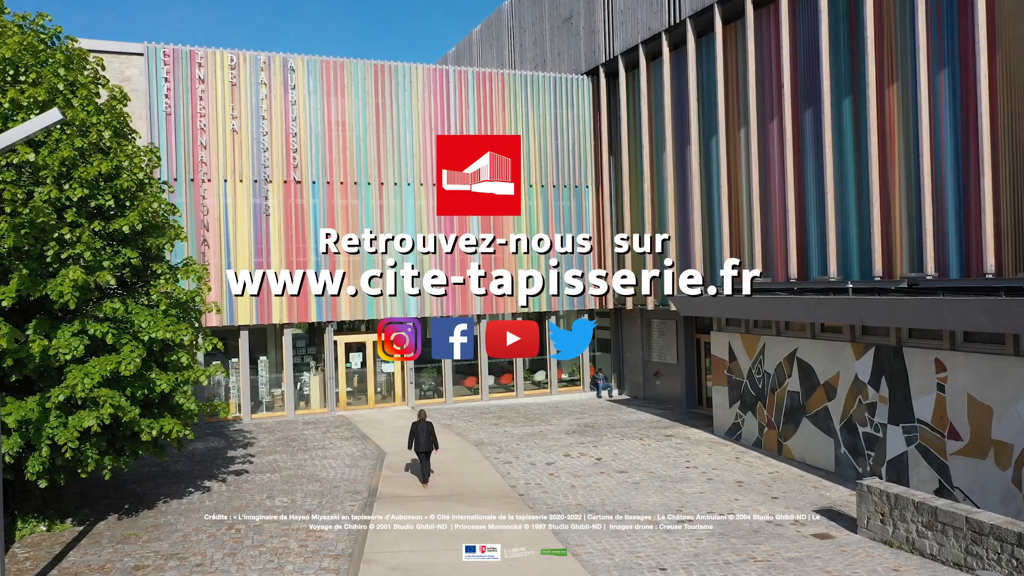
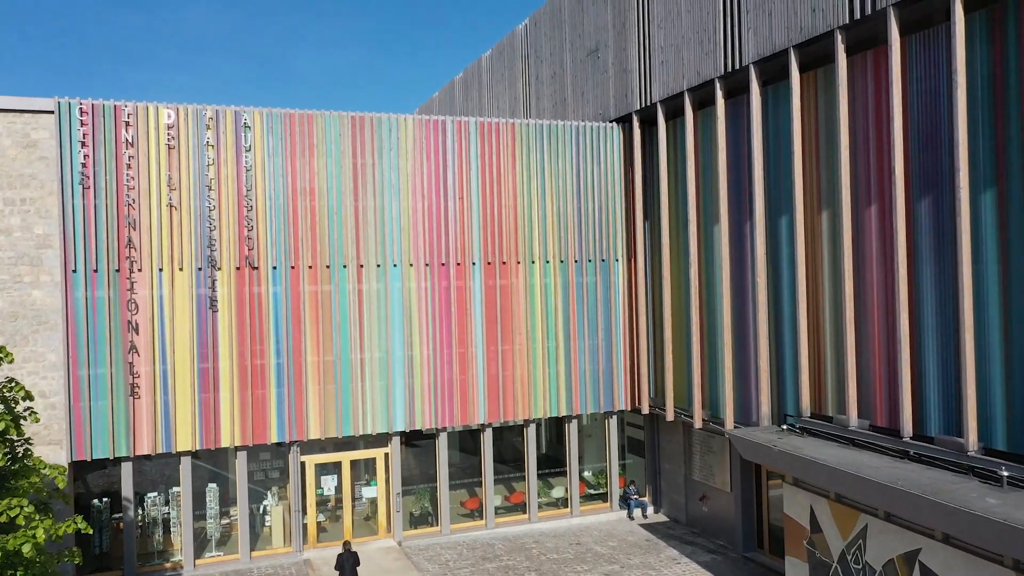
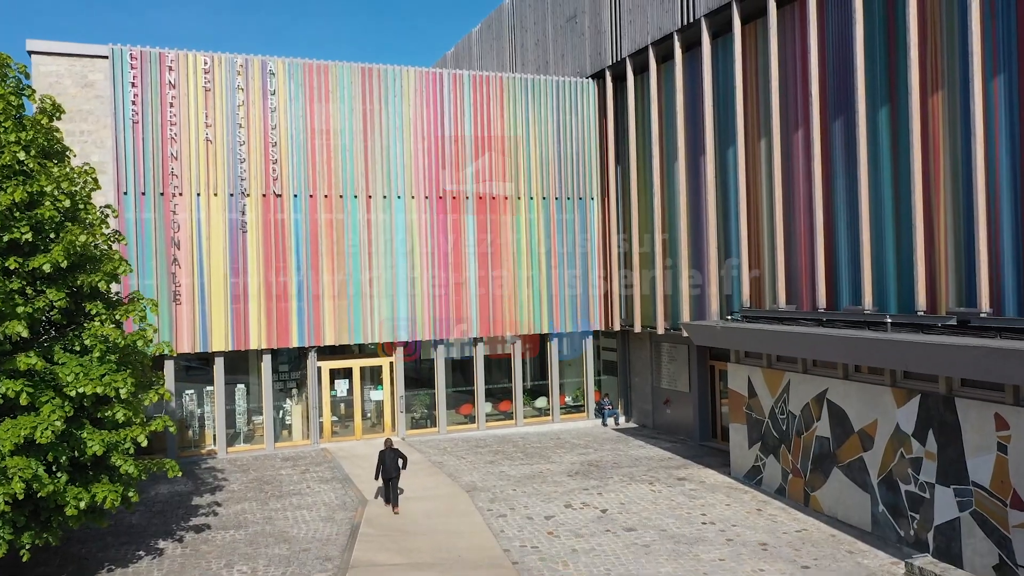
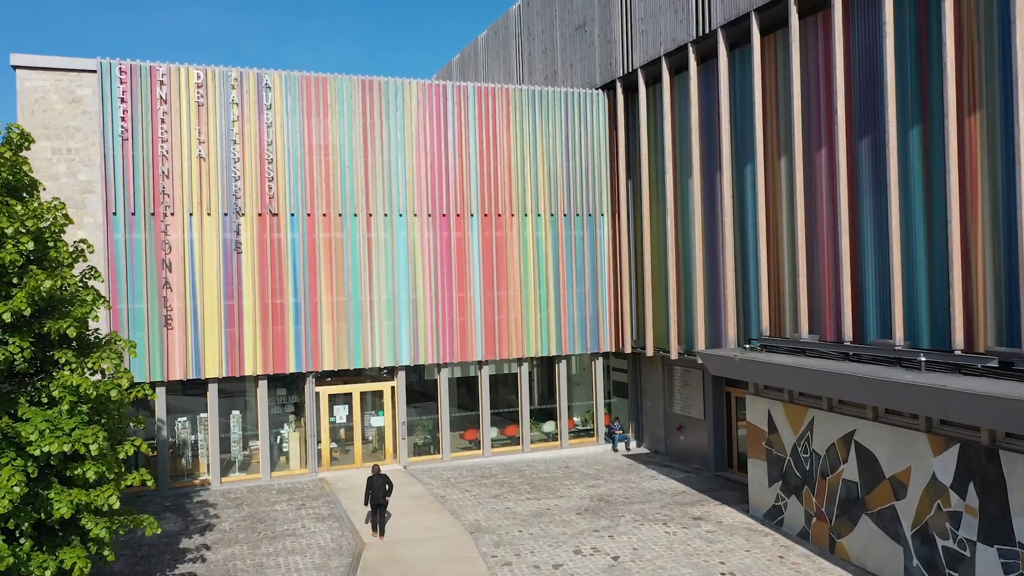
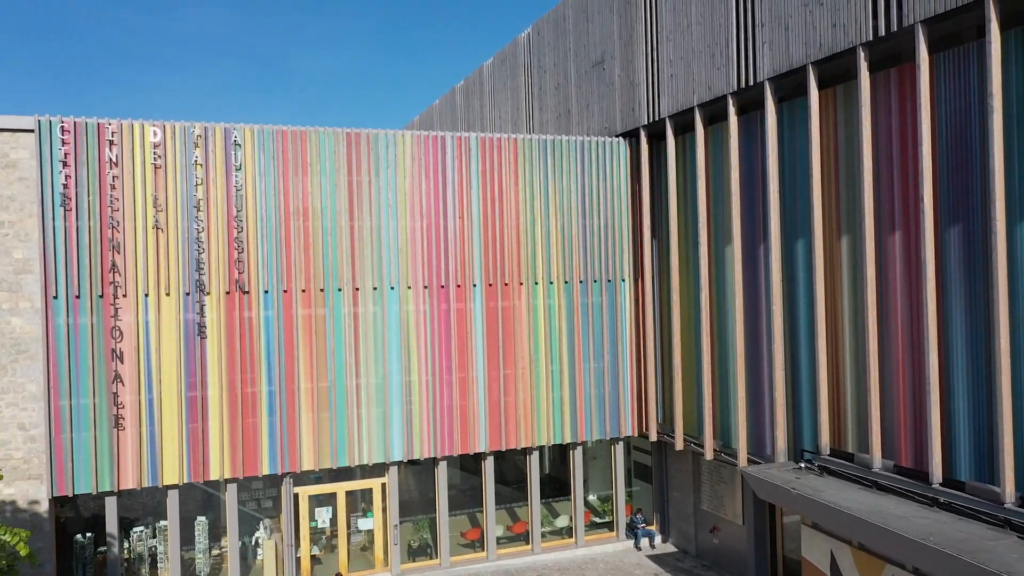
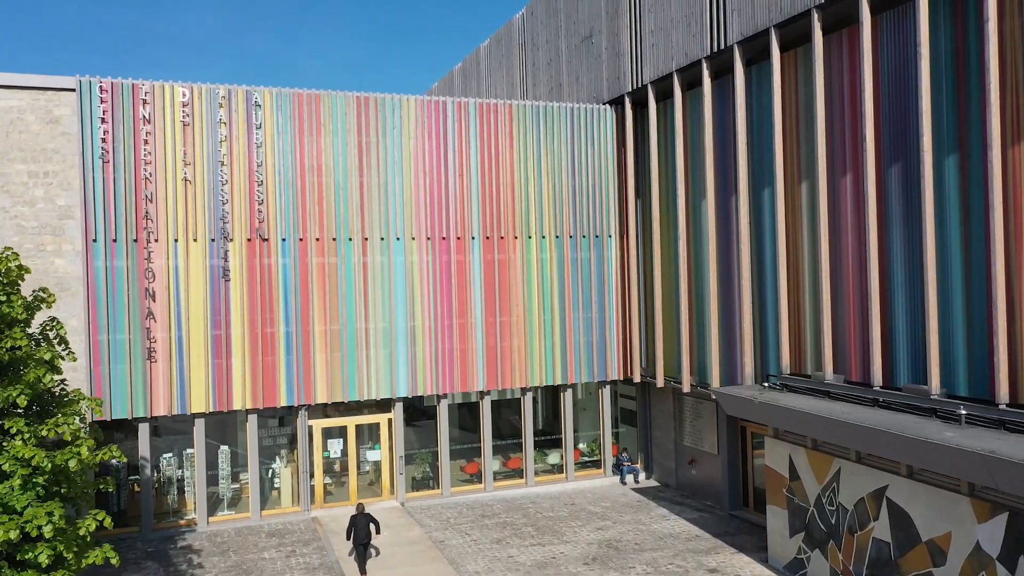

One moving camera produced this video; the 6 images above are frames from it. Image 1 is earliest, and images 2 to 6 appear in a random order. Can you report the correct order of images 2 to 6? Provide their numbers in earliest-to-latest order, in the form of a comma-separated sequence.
3, 4, 6, 2, 5
